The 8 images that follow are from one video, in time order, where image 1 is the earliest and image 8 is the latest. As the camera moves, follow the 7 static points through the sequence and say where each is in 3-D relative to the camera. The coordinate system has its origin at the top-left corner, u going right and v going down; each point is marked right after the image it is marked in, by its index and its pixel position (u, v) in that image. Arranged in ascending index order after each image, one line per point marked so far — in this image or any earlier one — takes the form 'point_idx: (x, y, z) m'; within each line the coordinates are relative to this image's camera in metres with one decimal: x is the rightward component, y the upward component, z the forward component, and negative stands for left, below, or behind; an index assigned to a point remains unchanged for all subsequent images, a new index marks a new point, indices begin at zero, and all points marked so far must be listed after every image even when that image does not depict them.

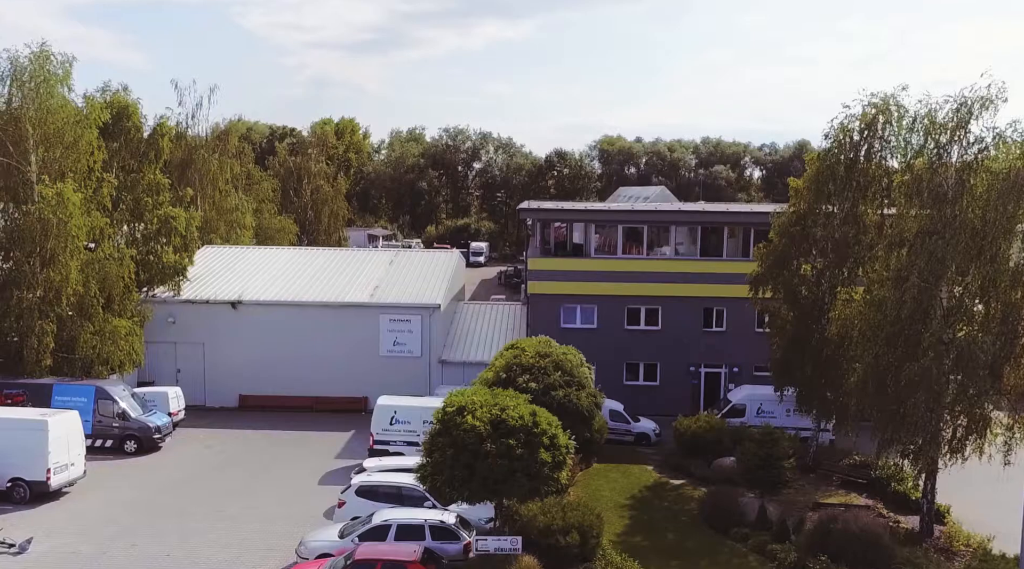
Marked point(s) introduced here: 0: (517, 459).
0: (+0.1, -3.1, +16.3) m
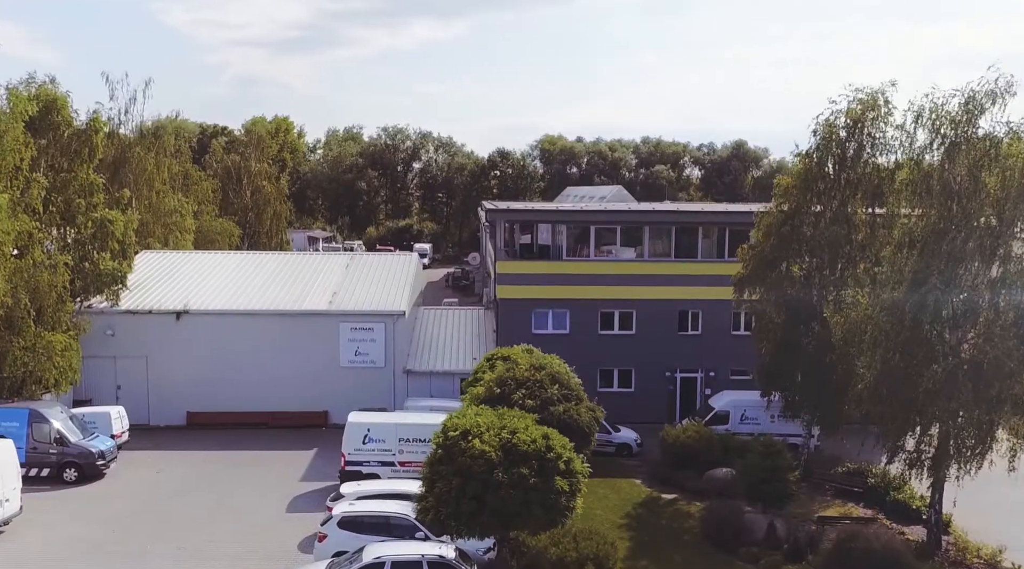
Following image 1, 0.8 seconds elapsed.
0: (+0.3, -3.3, +14.6) m
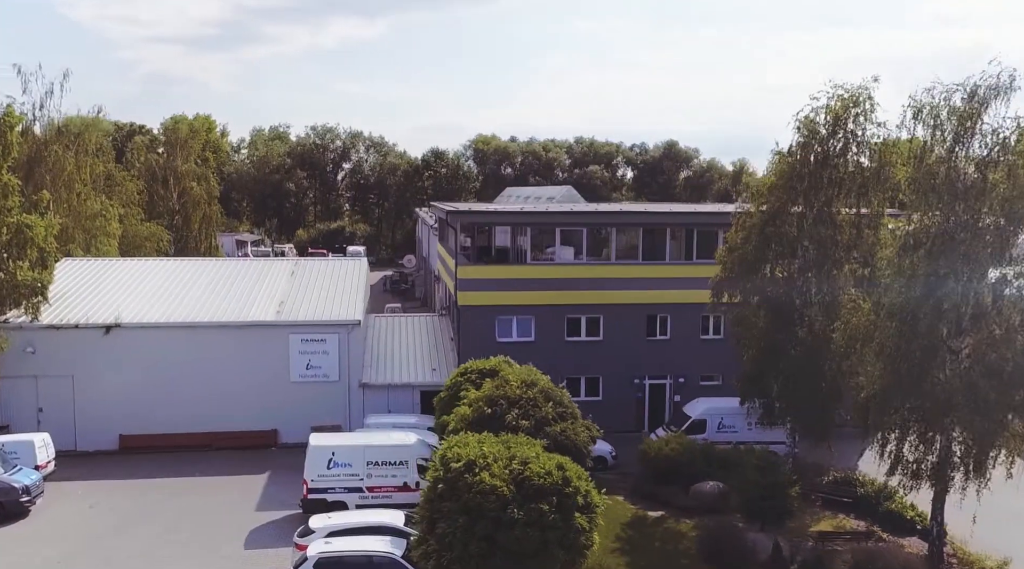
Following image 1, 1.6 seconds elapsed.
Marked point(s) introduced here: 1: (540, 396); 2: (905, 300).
0: (+0.5, -3.5, +13.0) m
1: (+0.5, -2.2, +17.7) m
2: (+8.3, -0.3, +19.2) m
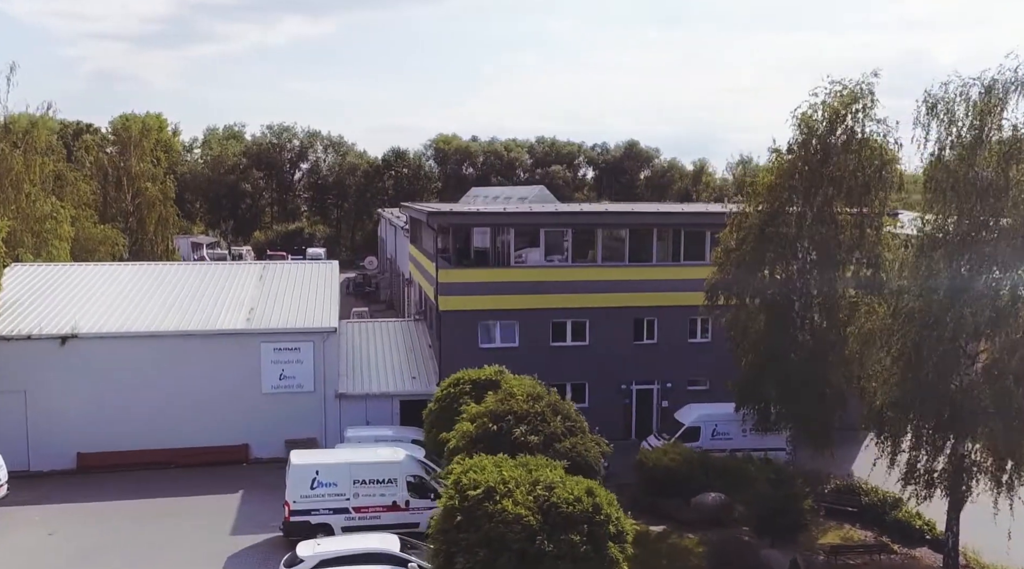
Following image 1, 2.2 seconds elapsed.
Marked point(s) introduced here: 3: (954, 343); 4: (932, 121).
0: (+0.9, -3.6, +11.8) m
1: (+0.6, -2.3, +16.5) m
2: (+8.3, -0.4, +18.4) m
3: (+8.7, -1.2, +18.0) m
4: (+8.7, +3.4, +18.8) m
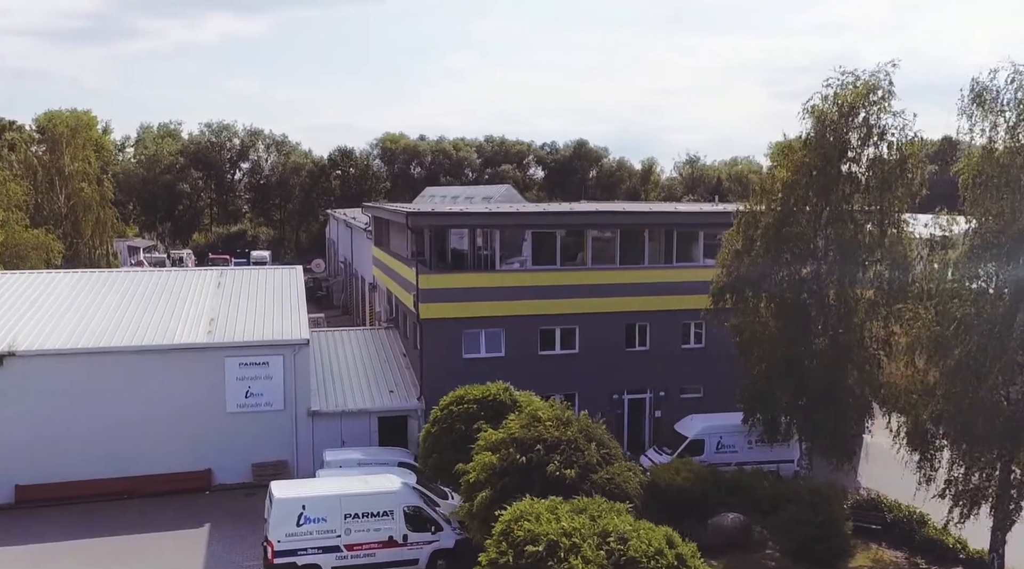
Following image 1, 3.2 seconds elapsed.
0: (+1.7, -3.7, +9.9) m
1: (+1.1, -2.4, +14.6) m
2: (+8.6, -0.4, +17.0) m
3: (+9.0, -1.2, +16.6) m
4: (+8.9, +3.3, +17.4) m
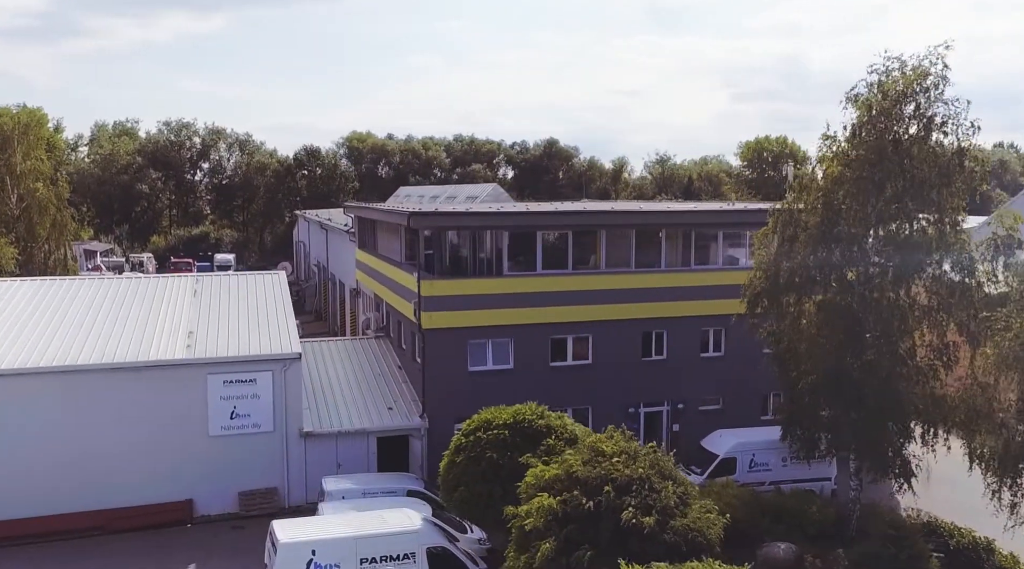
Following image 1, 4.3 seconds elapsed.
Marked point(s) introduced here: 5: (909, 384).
0: (+2.7, -3.8, +7.8) m
1: (+1.9, -2.6, +12.4) m
2: (+9.3, -0.5, +15.1) m
3: (+9.8, -1.3, +14.8) m
4: (+9.6, +3.3, +15.6) m
5: (+8.6, -2.1, +19.6) m
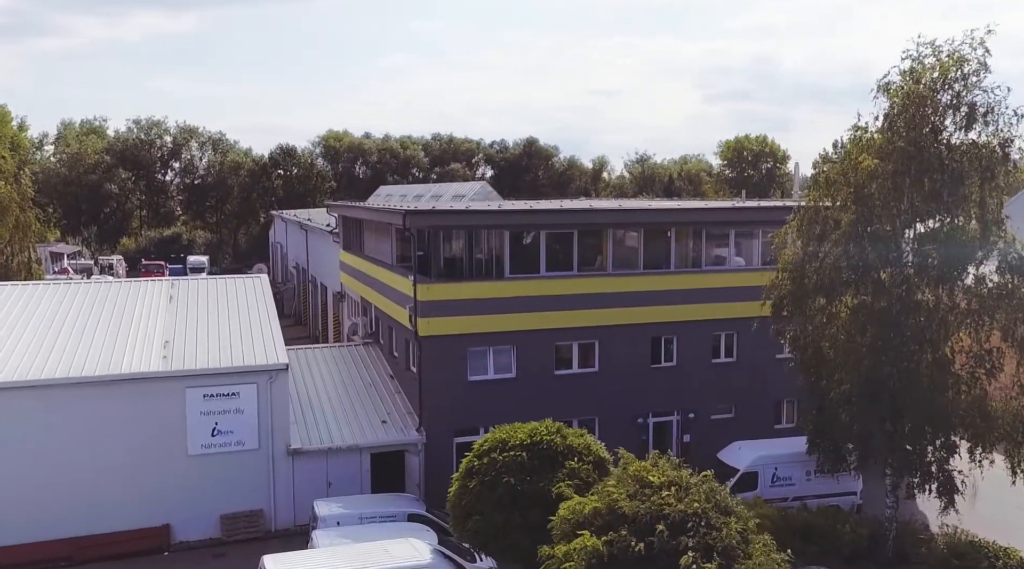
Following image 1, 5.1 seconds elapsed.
0: (+3.3, -3.9, +6.2) m
1: (+2.3, -2.6, +10.8) m
2: (+9.6, -0.5, +13.8) m
3: (+10.1, -1.3, +13.5) m
4: (+9.9, +3.2, +14.2) m
5: (+8.8, -2.2, +18.2) m
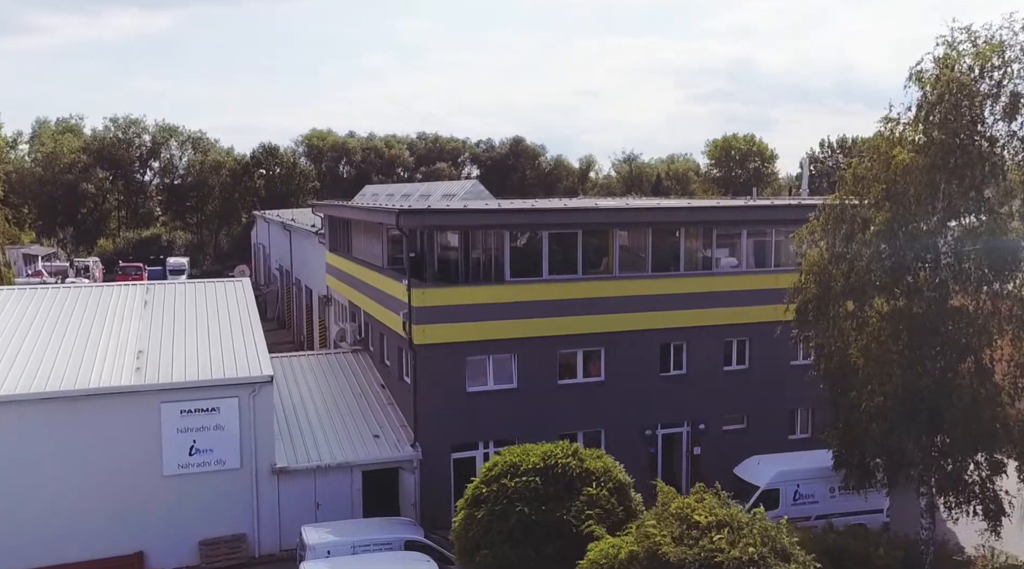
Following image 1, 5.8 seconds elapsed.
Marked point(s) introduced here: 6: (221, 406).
0: (+3.6, -4.0, +4.7) m
1: (+2.6, -2.7, +9.4) m
2: (+9.8, -0.6, +12.4) m
3: (+10.3, -1.4, +12.1) m
4: (+10.0, +3.2, +12.9) m
5: (+8.9, -2.2, +16.9) m
6: (-6.1, -2.5, +19.0) m
